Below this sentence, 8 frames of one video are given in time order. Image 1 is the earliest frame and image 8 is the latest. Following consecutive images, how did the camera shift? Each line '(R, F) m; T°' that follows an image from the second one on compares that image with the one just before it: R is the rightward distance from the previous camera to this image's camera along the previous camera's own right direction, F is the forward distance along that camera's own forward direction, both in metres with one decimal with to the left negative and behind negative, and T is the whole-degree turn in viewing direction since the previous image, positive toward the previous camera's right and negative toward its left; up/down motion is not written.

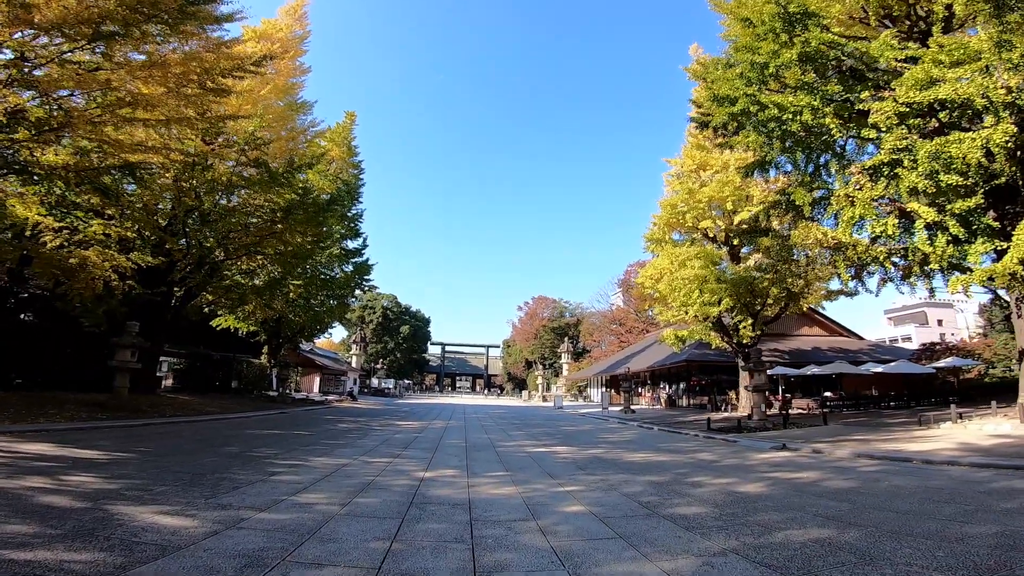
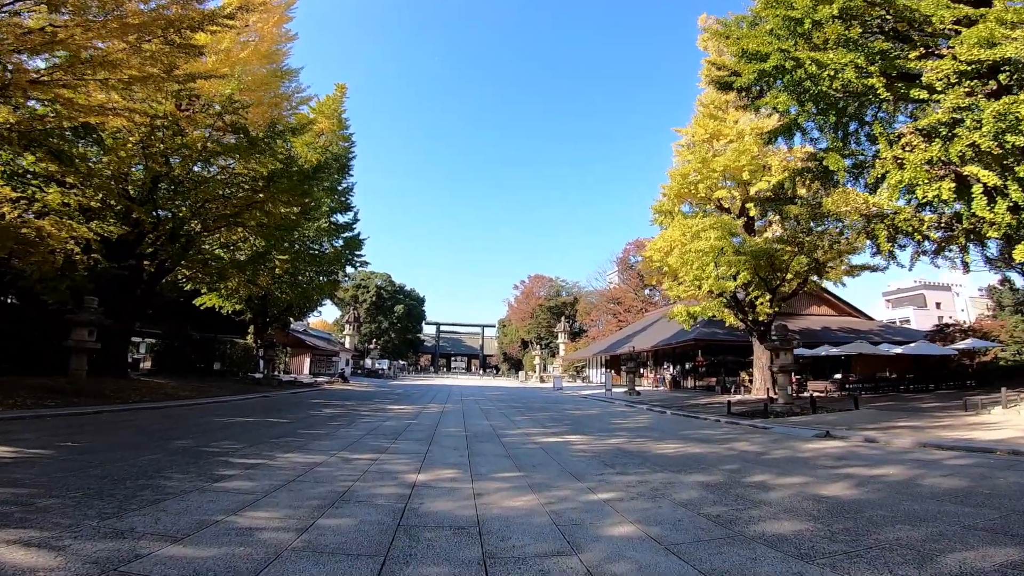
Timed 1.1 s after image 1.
(-0.2, +1.4) m; +1°
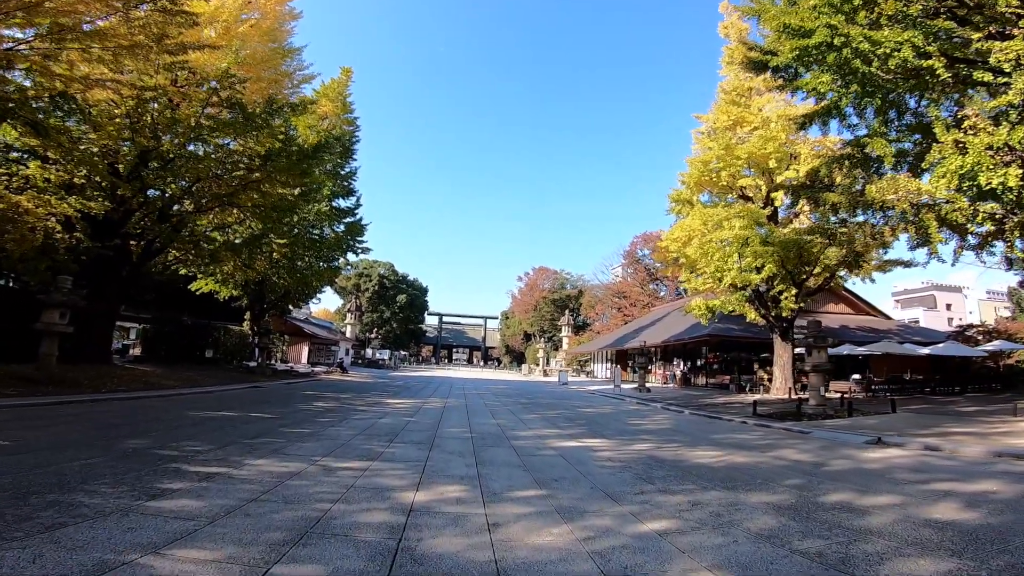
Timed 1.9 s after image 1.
(-0.2, +1.0) m; 0°
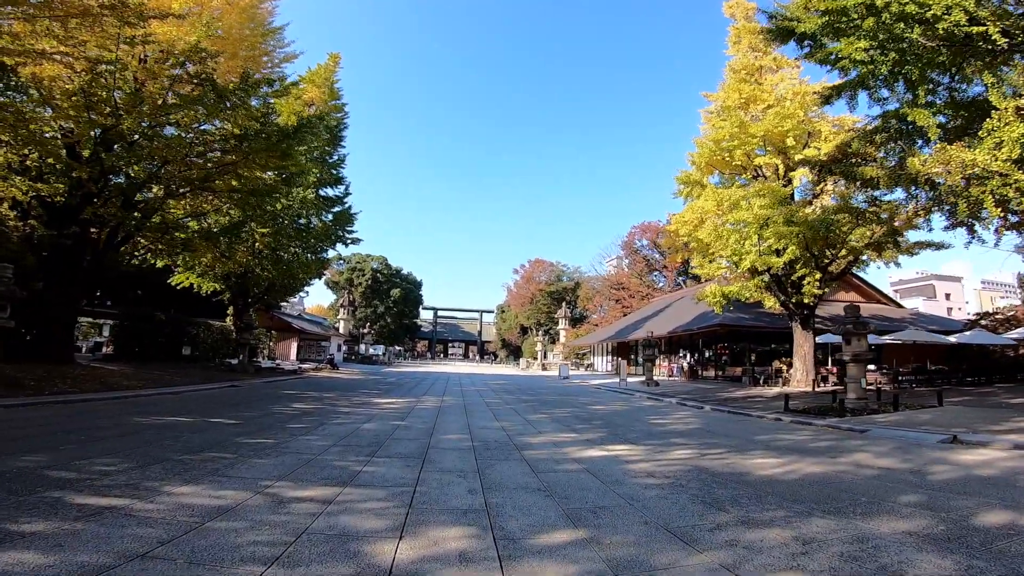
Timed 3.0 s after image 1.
(-0.2, +1.3) m; +1°
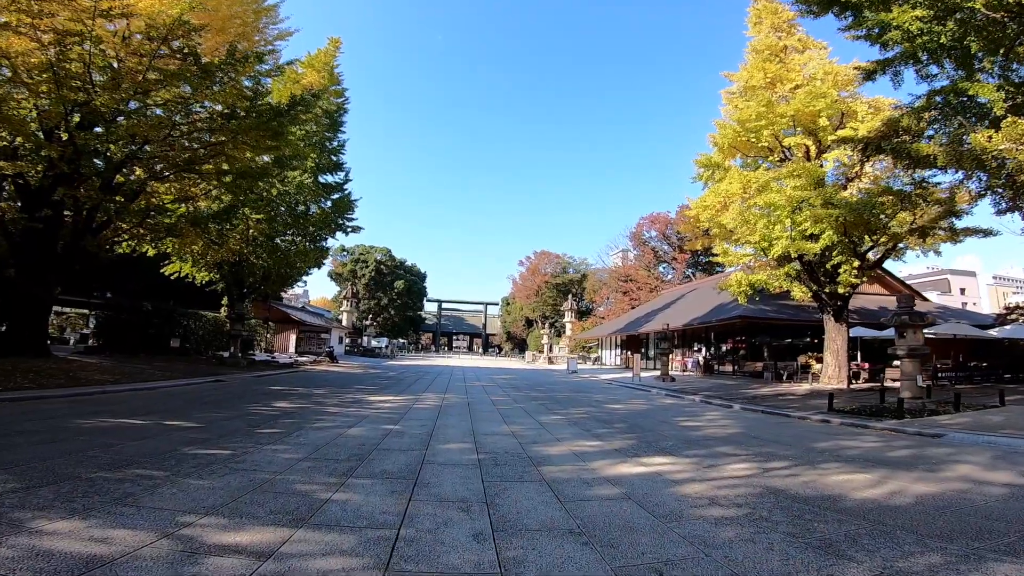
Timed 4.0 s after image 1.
(-0.1, +1.2) m; 0°
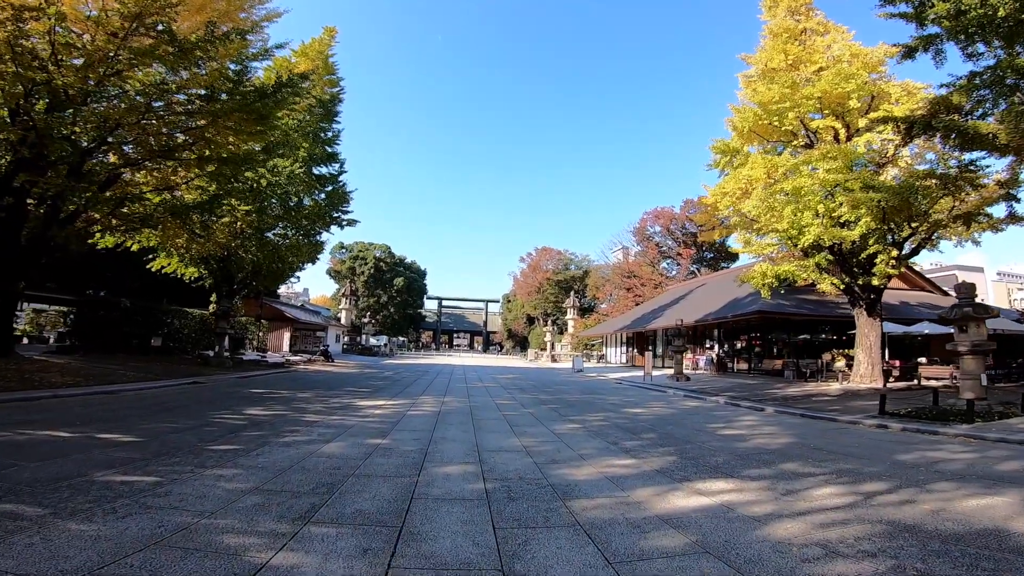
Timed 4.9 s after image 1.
(-0.1, +1.1) m; 0°
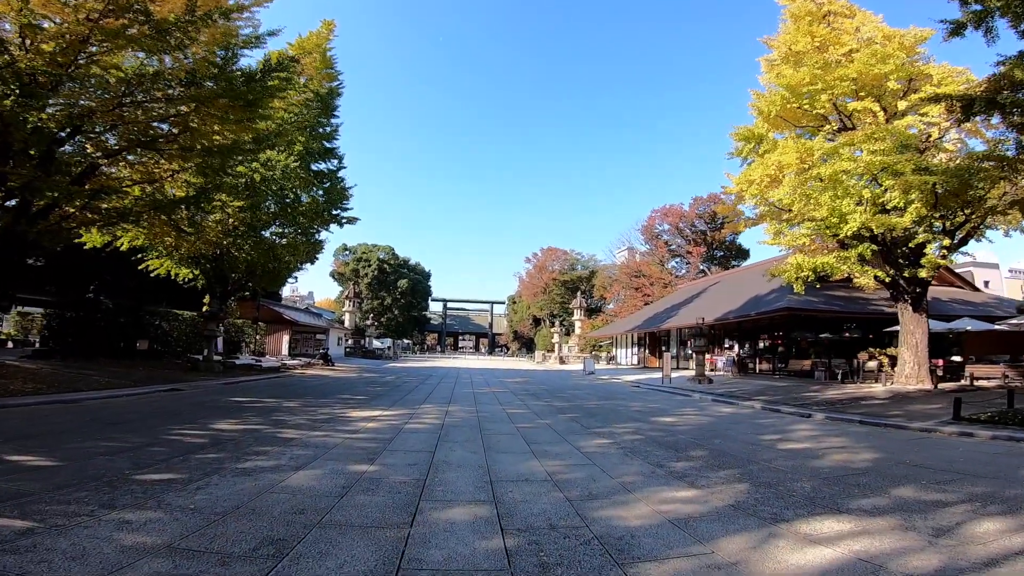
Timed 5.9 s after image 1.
(-0.1, +1.1) m; 0°
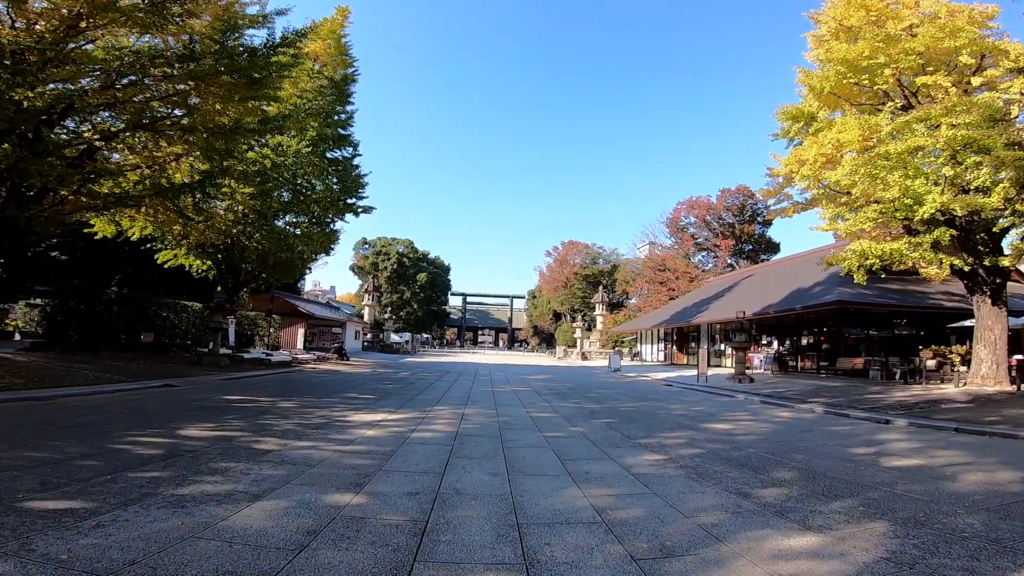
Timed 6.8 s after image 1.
(-0.1, +1.1) m; -2°
